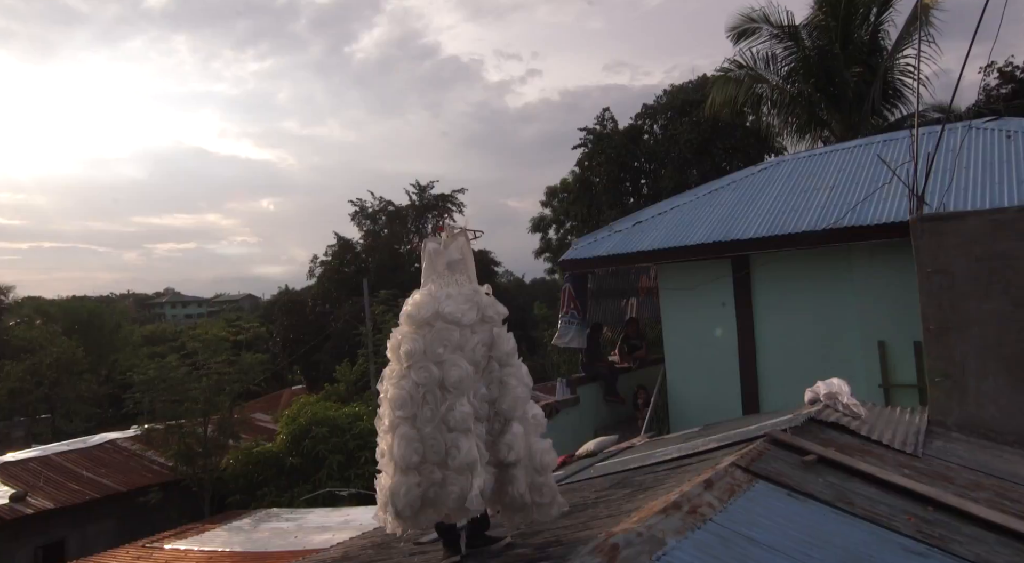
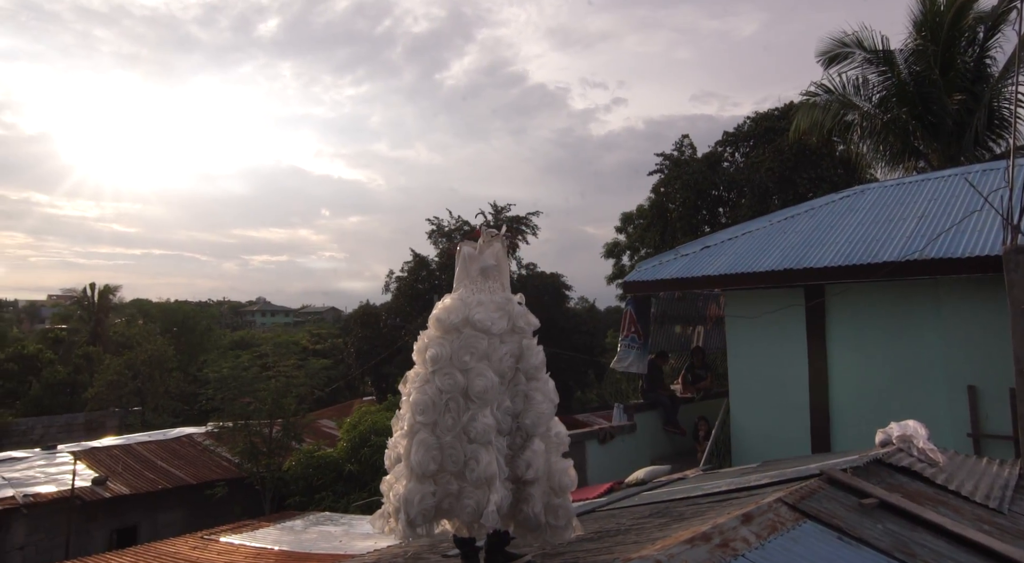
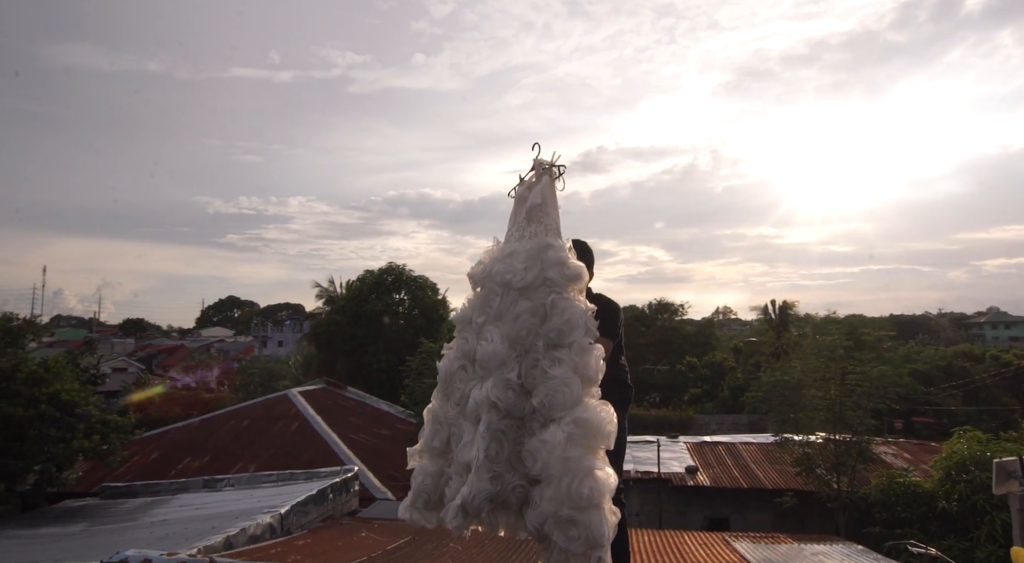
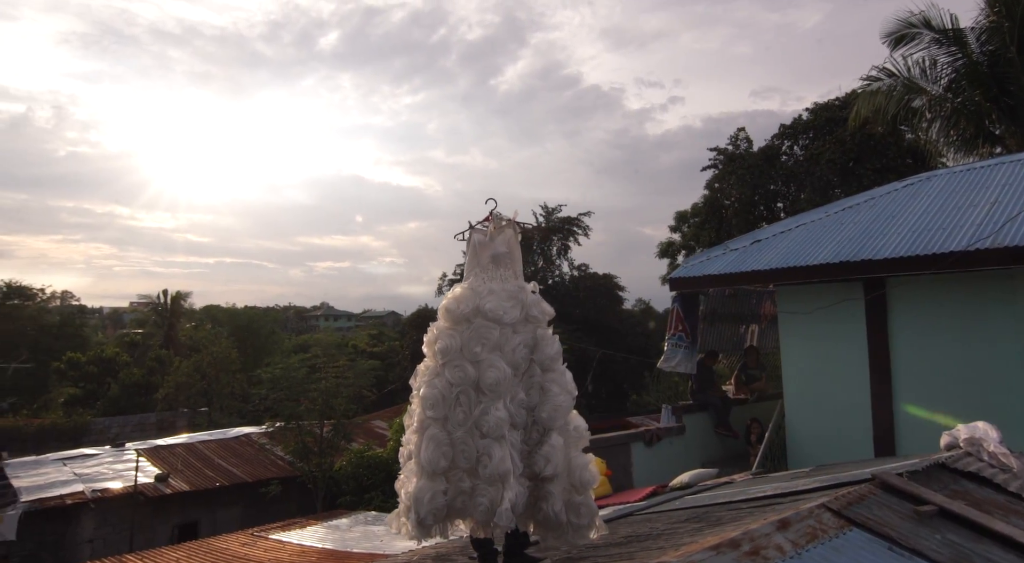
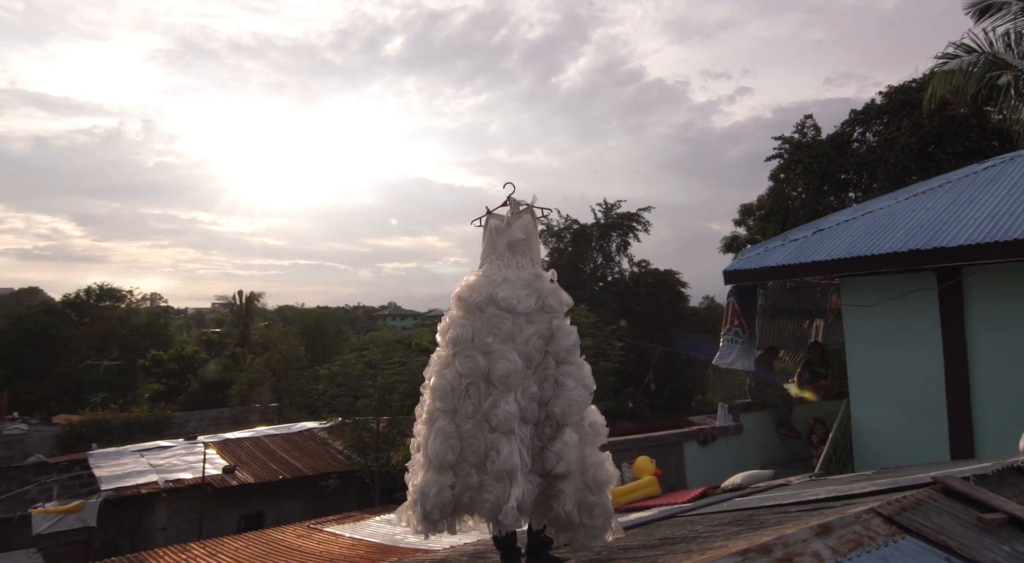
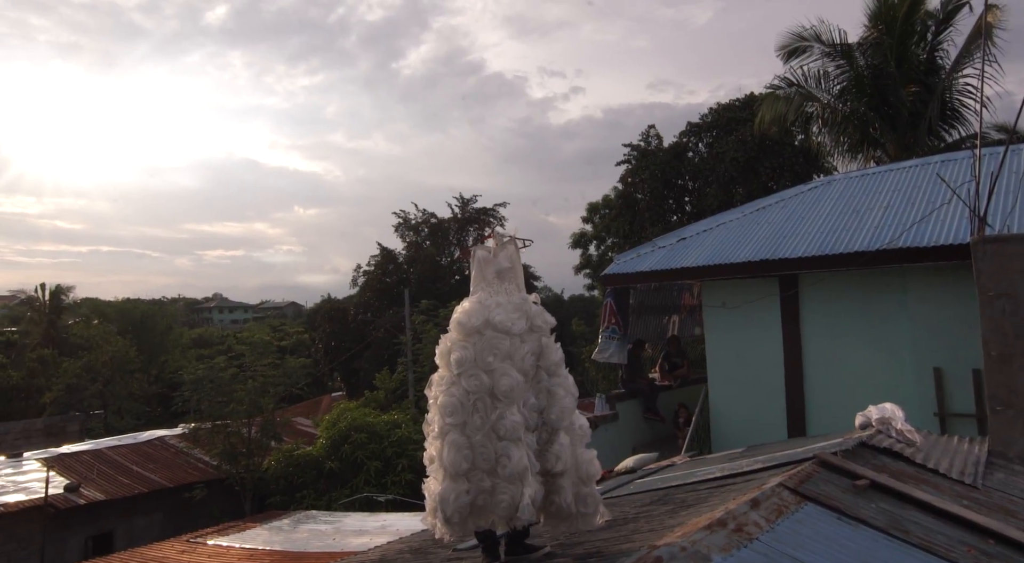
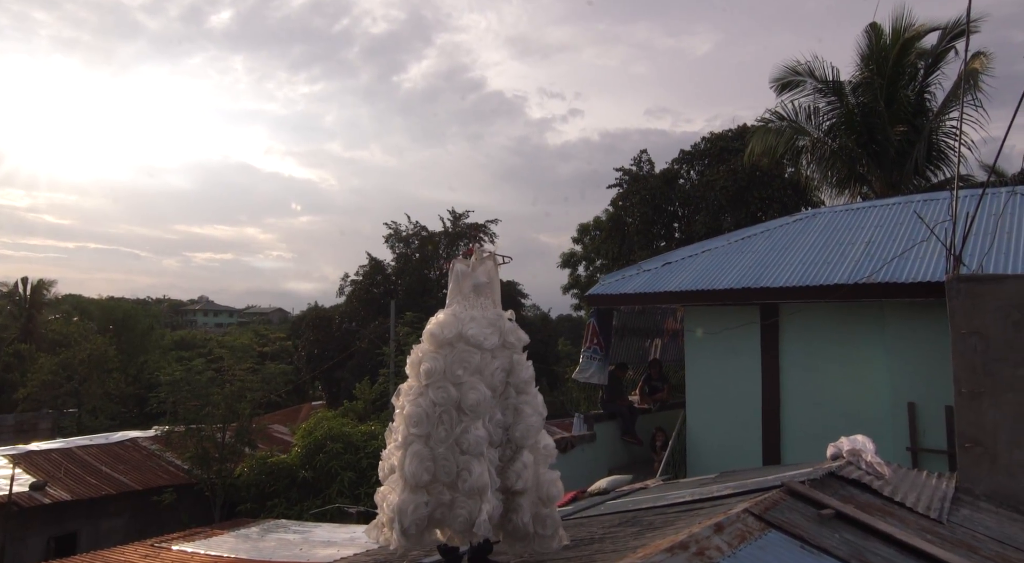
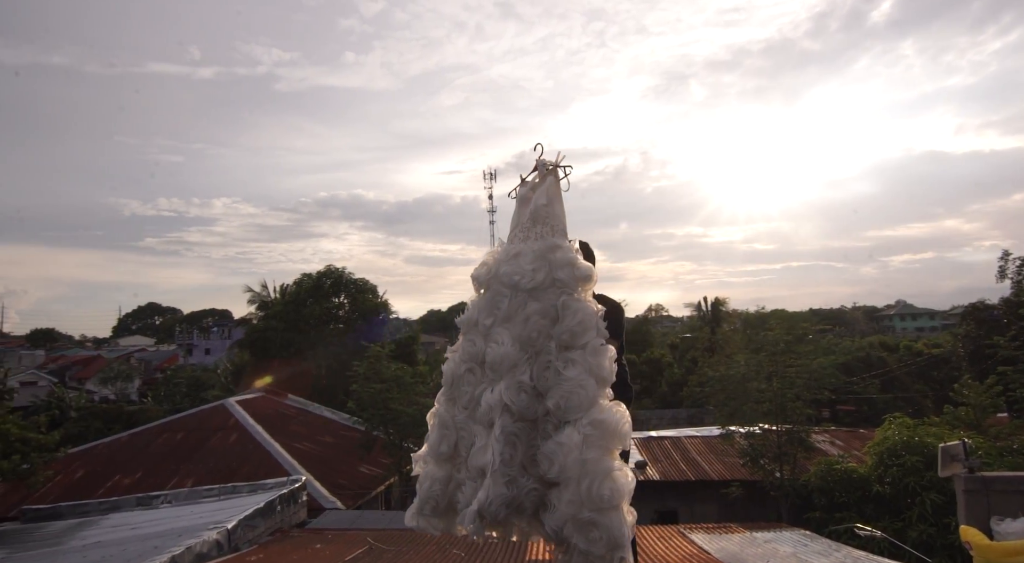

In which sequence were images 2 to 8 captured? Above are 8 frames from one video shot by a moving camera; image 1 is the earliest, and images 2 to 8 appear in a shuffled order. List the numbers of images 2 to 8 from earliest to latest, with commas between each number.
6, 7, 2, 4, 5, 8, 3
